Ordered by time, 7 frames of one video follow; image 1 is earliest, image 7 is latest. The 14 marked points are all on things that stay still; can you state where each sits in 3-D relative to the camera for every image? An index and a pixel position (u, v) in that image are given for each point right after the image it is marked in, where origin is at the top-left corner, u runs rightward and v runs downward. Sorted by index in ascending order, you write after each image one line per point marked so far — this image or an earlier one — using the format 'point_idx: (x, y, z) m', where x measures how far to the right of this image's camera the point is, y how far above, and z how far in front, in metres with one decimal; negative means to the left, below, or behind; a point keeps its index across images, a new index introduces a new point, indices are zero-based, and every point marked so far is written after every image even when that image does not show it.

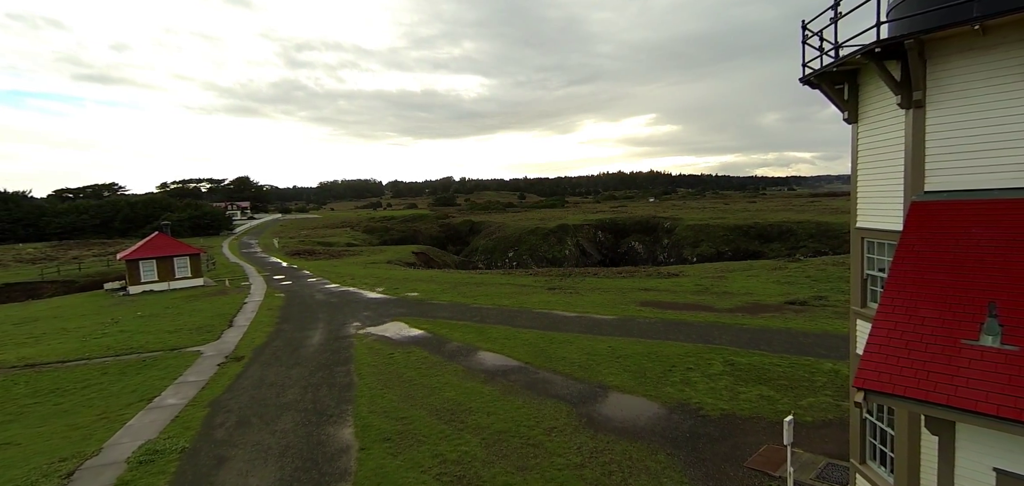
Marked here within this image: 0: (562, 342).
0: (+2.0, -3.9, +18.7) m
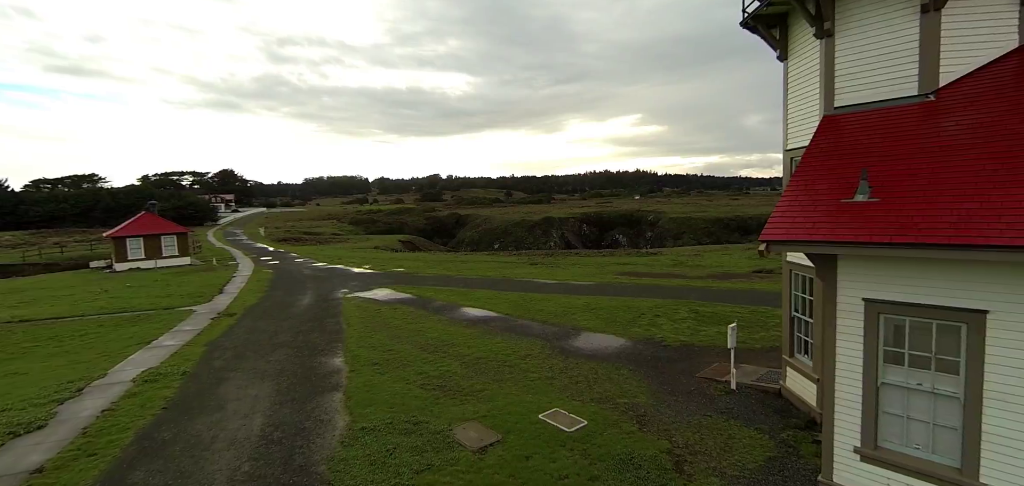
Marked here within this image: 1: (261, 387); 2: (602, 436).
0: (+1.3, -2.3, +19.8) m
1: (-5.8, -3.3, +11.0) m
2: (+1.5, -3.3, +8.1) m
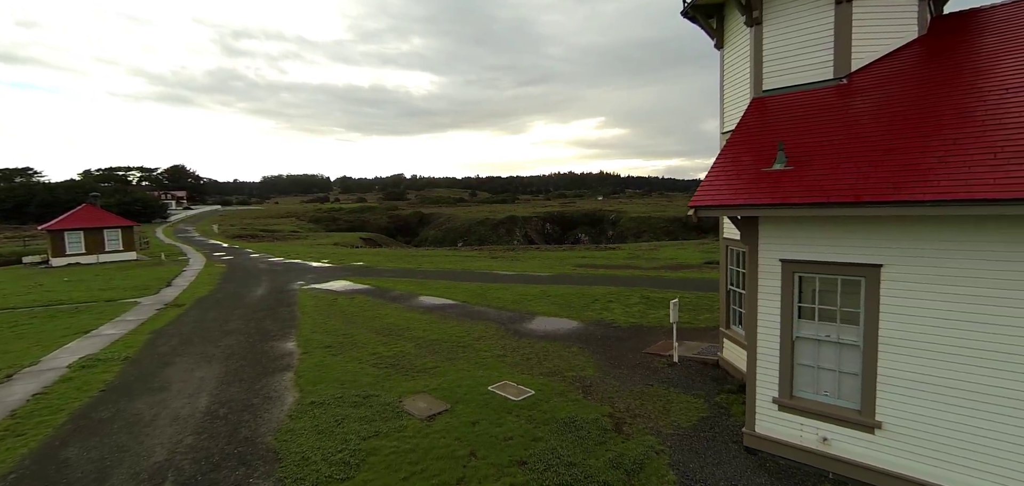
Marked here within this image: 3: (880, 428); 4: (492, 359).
0: (-0.5, -1.9, +20.0) m
1: (-6.8, -2.8, +10.8) m
2: (+0.6, -2.8, +8.4) m
3: (+4.4, -2.2, +5.7) m
4: (-0.4, -2.6, +10.9) m
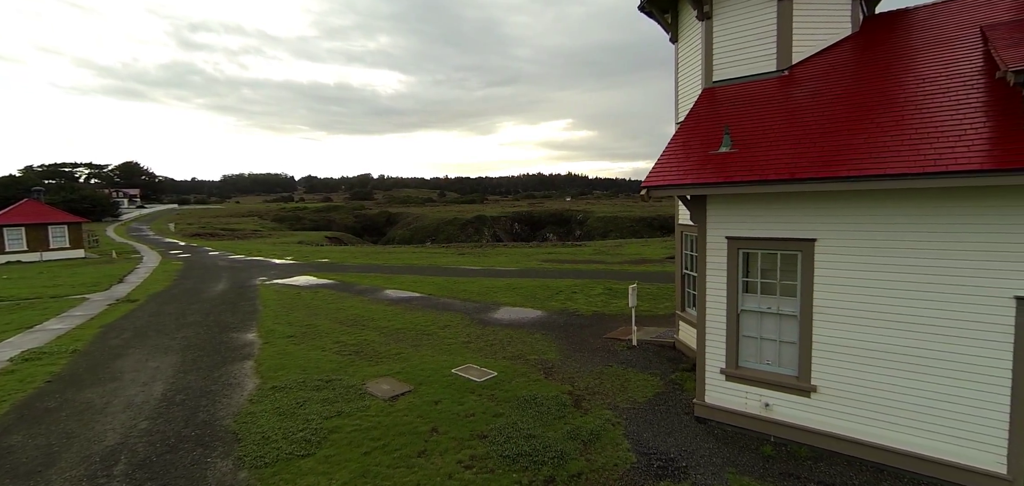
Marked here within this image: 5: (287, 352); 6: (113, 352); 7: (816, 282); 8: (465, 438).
0: (-1.9, -1.7, +20.1) m
1: (-7.6, -2.6, +10.5) m
2: (0.0, -2.5, +8.6) m
3: (+3.9, -1.9, +6.2) m
4: (-1.3, -2.3, +11.0) m
5: (-5.0, -2.4, +10.7) m
6: (-9.2, -2.5, +11.1) m
7: (+3.8, -0.5, +6.1) m
8: (-0.6, -2.7, +6.6) m
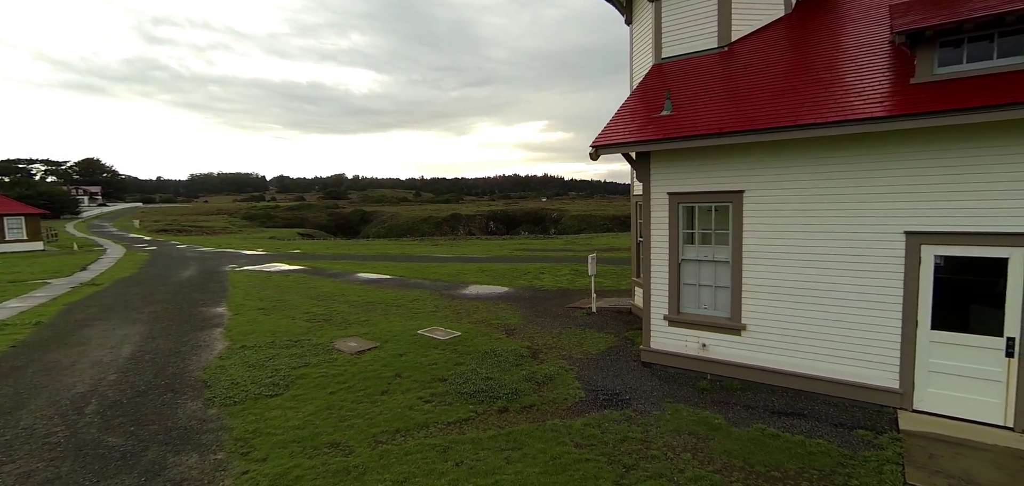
0: (-3.1, -1.0, +20.5) m
1: (-8.4, -1.9, +10.6) m
2: (-0.7, -1.8, +9.1) m
3: (+3.3, -1.2, +6.8) m
4: (-2.1, -1.7, +11.4) m
5: (-5.8, -1.8, +11.0) m
6: (-10.1, -1.9, +11.1) m
7: (+3.3, +0.2, +6.7) m
8: (-1.3, -2.0, +7.1) m
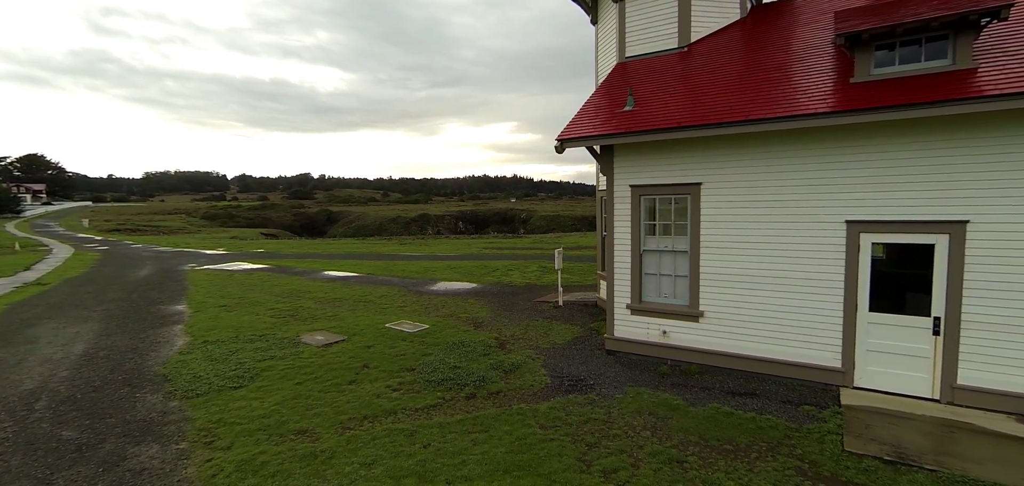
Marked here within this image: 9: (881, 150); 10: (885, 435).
0: (-4.5, -0.9, +20.4) m
1: (-9.1, -1.8, +10.2) m
2: (-1.4, -1.7, +9.1) m
3: (+2.8, -1.1, +7.2) m
4: (-2.8, -1.6, +11.4) m
5: (-6.5, -1.7, +10.7) m
6: (-10.8, -1.8, +10.6) m
7: (+2.8, +0.3, +7.1) m
8: (-1.7, -1.9, +7.1) m
9: (+4.6, +1.2, +6.0) m
10: (+4.1, -2.1, +5.2) m
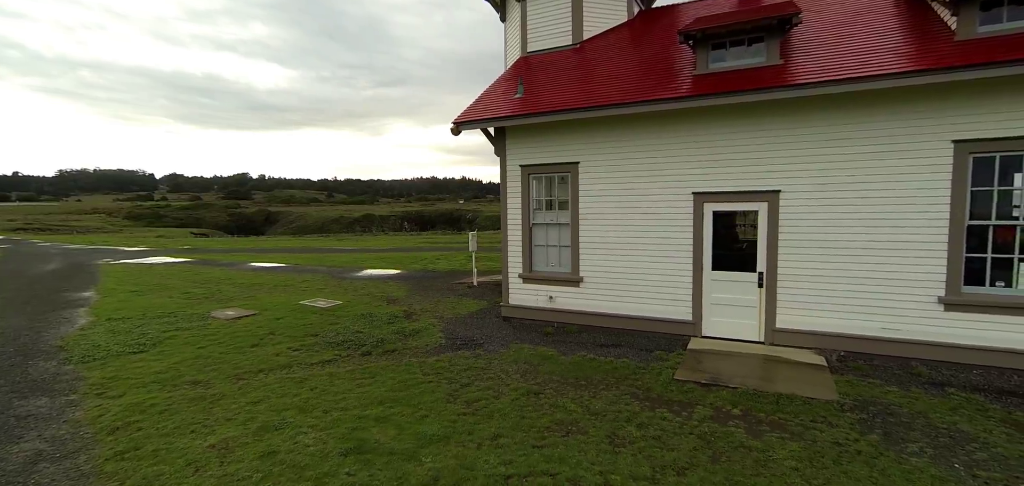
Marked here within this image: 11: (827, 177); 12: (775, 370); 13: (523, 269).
0: (-7.4, -0.6, +20.5) m
1: (-11.0, -1.4, +9.8) m
2: (-3.2, -1.3, +9.6) m
3: (+1.2, -0.6, +8.1) m
4: (-4.9, -1.2, +11.7) m
5: (-8.5, -1.3, +10.6) m
6: (-12.7, -1.4, +10.1) m
7: (+1.1, +0.8, +8.0) m
8: (-3.4, -1.5, +7.5) m
9: (+3.0, +1.6, +7.1) m
10: (+2.6, -1.6, +6.3) m
11: (+4.3, +0.9, +6.5) m
12: (+3.3, -1.6, +6.1) m
13: (+0.2, -0.5, +8.6) m
